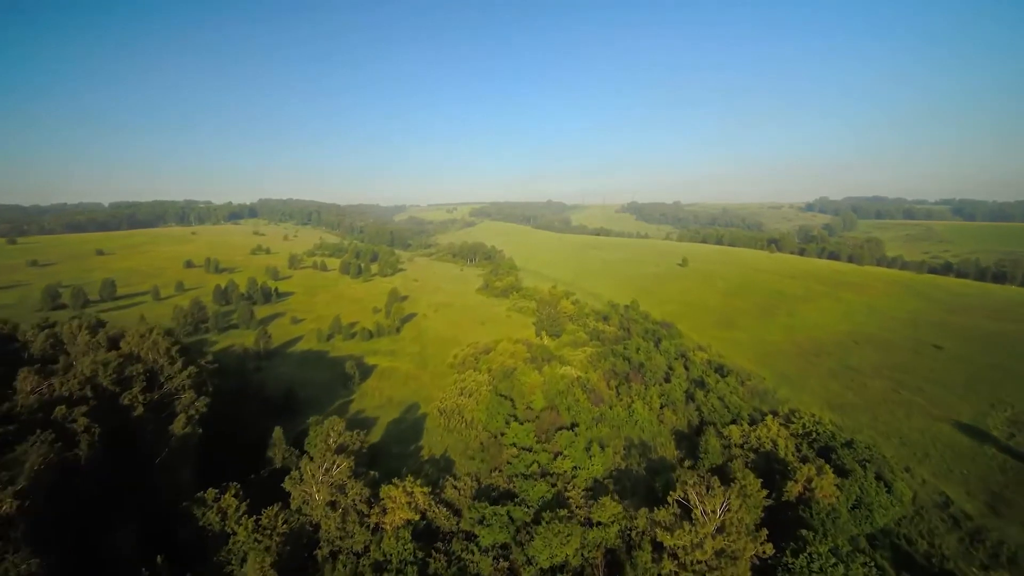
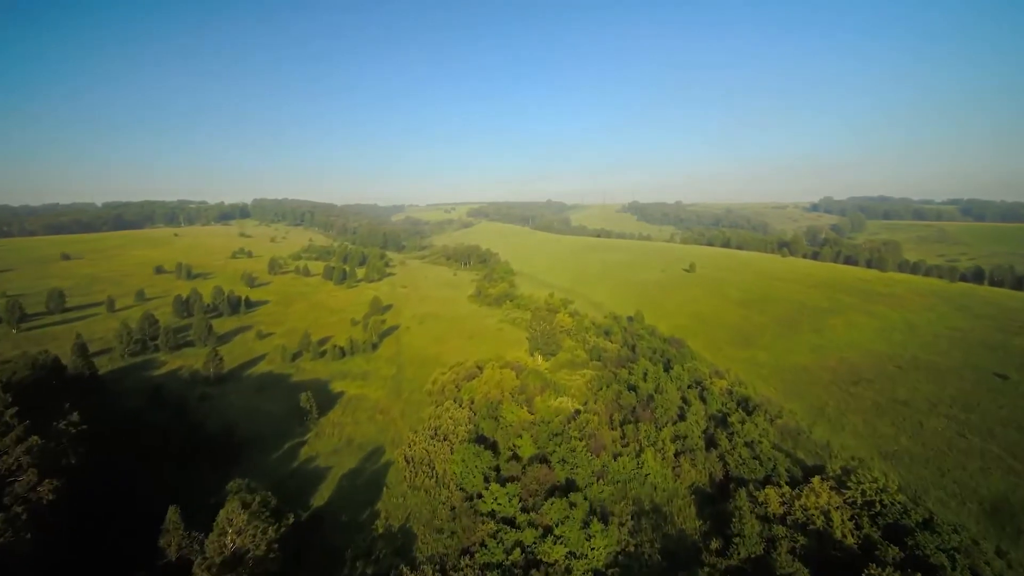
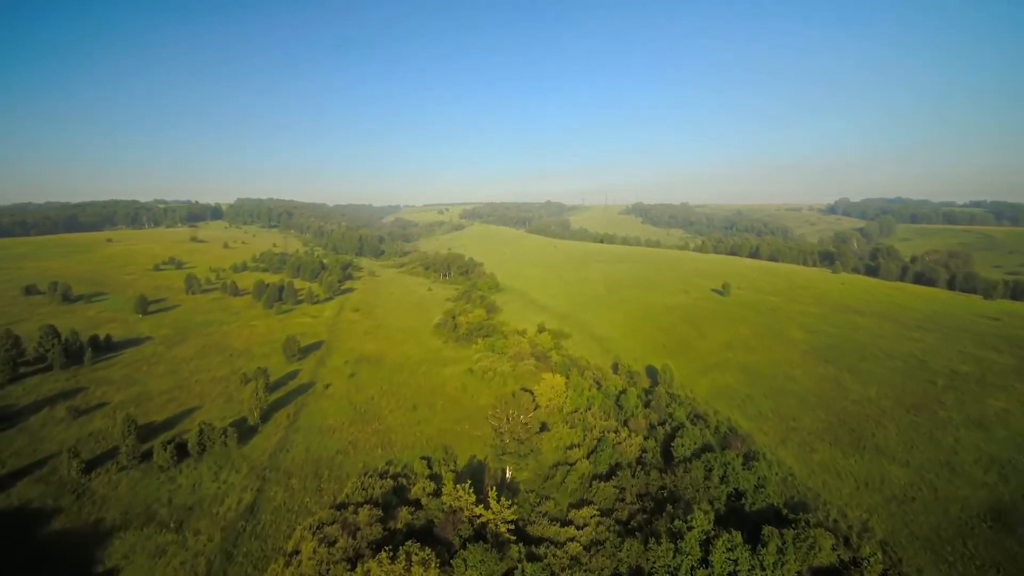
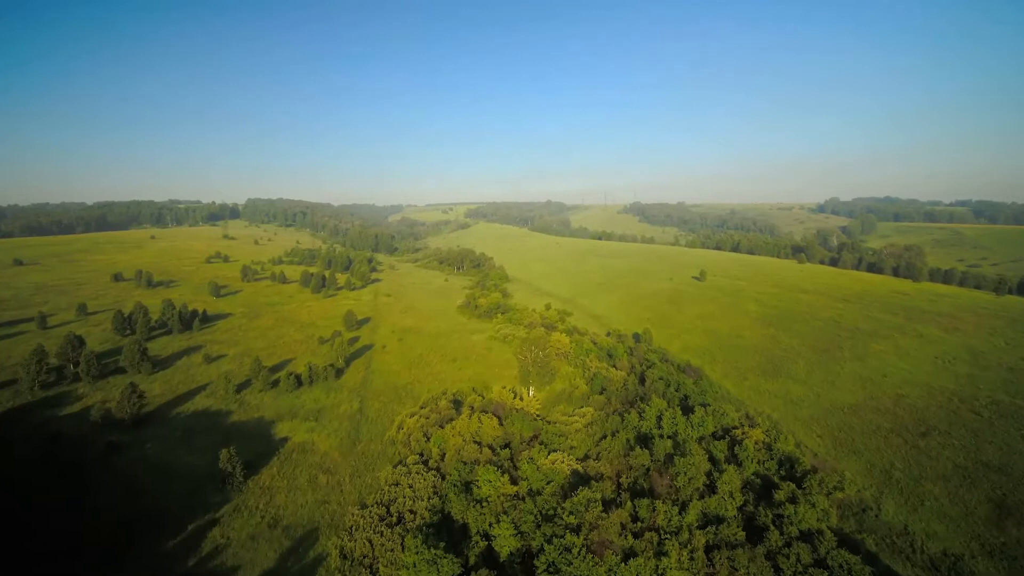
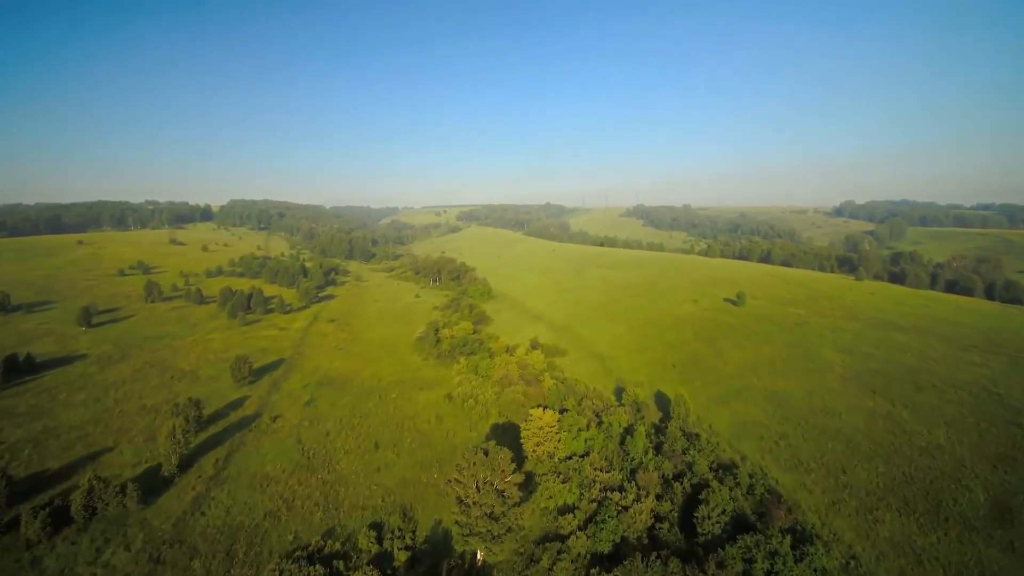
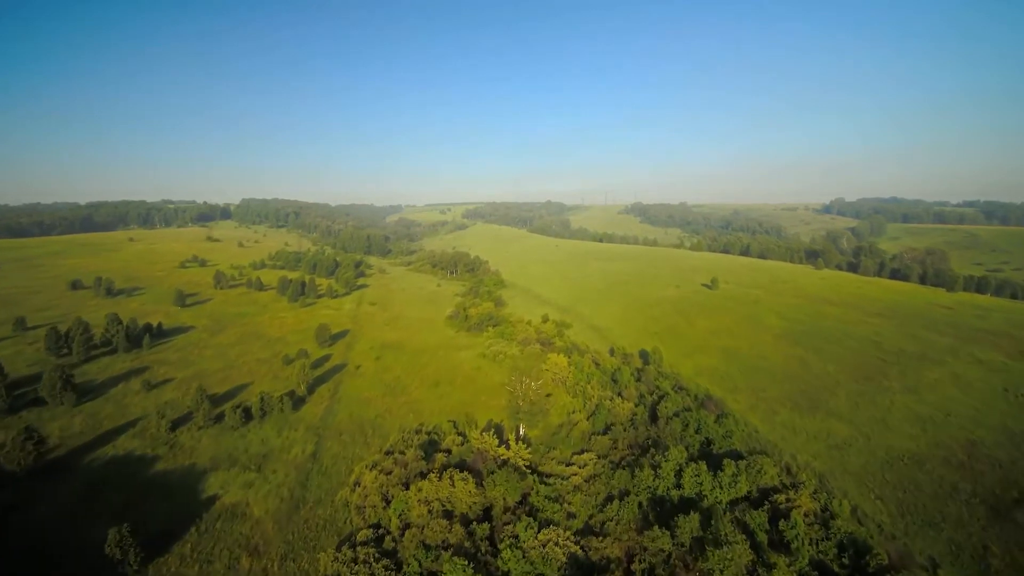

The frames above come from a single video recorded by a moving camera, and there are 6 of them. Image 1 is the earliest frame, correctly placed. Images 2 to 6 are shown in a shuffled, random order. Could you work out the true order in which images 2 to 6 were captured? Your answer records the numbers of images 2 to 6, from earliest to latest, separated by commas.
2, 4, 6, 3, 5
